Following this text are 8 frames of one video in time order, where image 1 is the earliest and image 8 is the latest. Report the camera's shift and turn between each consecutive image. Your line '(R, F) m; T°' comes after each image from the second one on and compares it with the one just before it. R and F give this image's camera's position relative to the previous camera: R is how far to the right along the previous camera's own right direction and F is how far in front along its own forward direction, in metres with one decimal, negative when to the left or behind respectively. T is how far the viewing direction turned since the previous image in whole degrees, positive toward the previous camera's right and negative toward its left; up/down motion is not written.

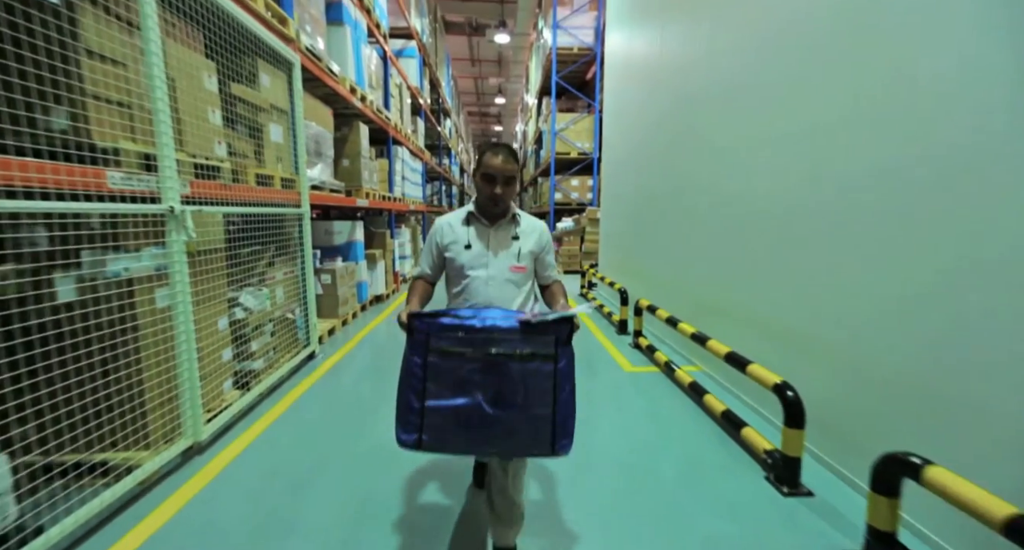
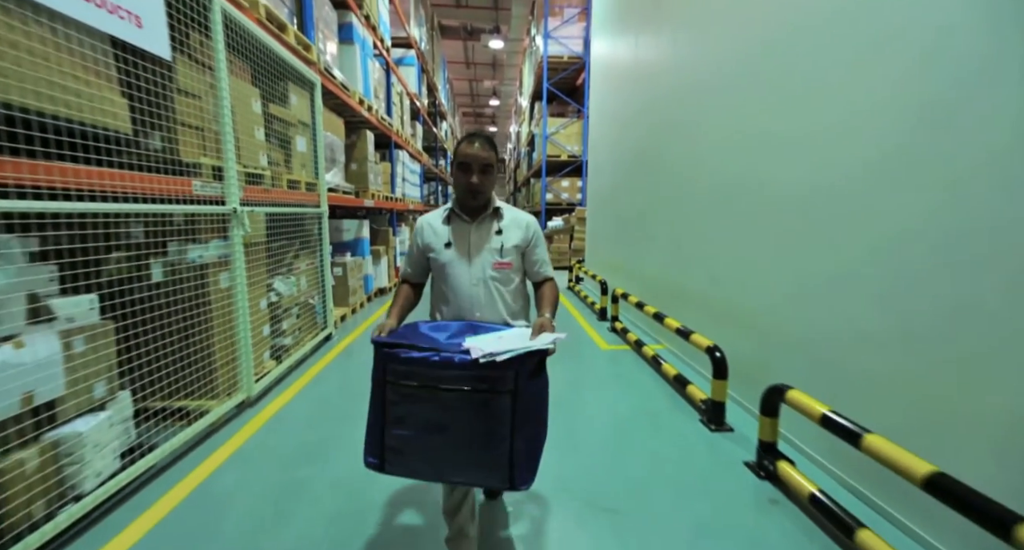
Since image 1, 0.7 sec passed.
(0.0, -0.6) m; +1°
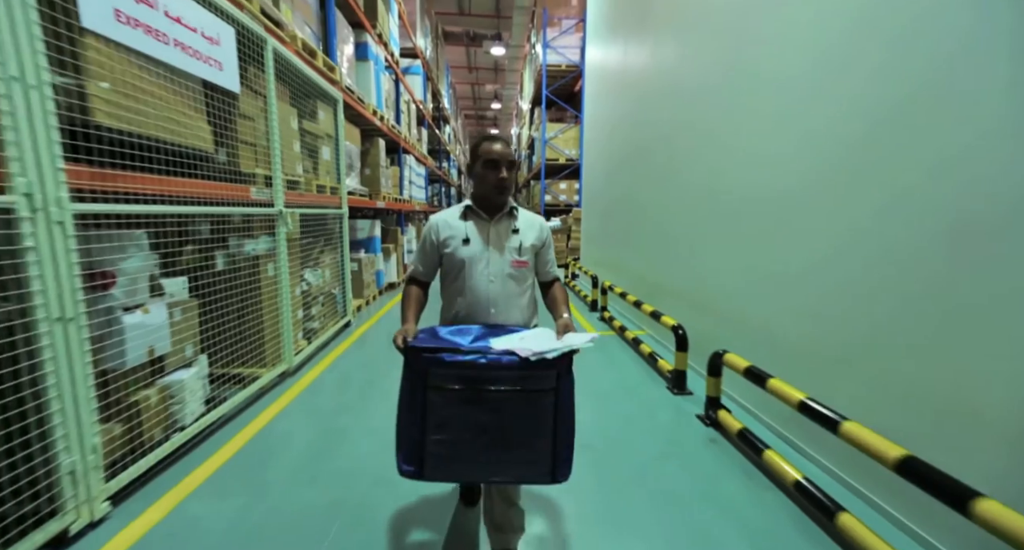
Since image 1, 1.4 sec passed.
(0.0, -0.6) m; 0°
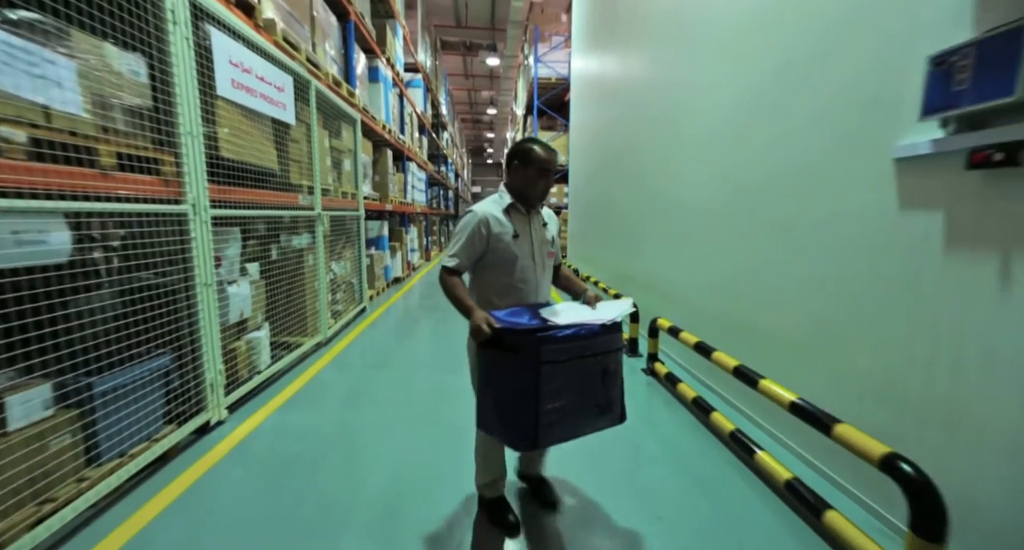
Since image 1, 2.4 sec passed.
(+0.1, -0.9) m; 0°
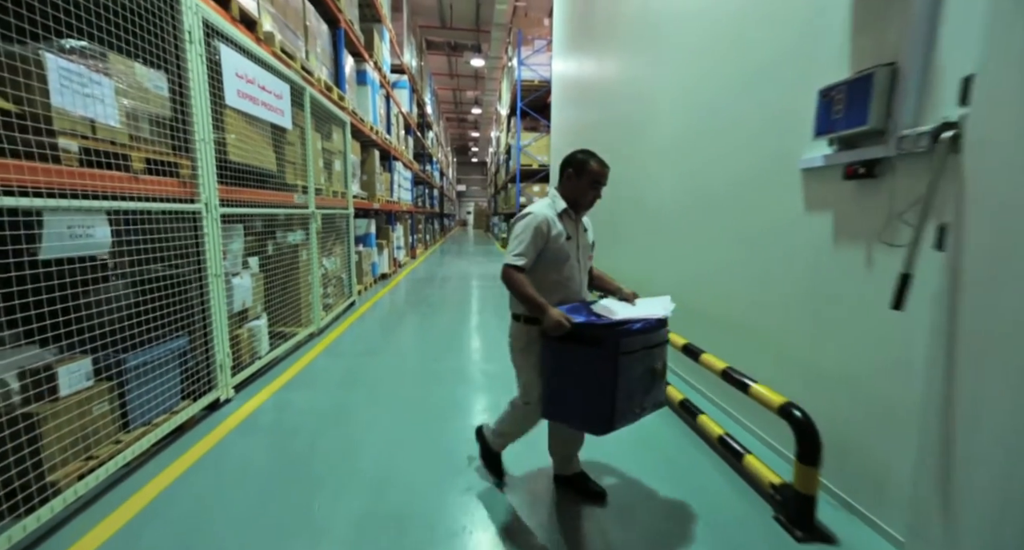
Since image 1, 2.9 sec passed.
(0.0, -0.3) m; +2°
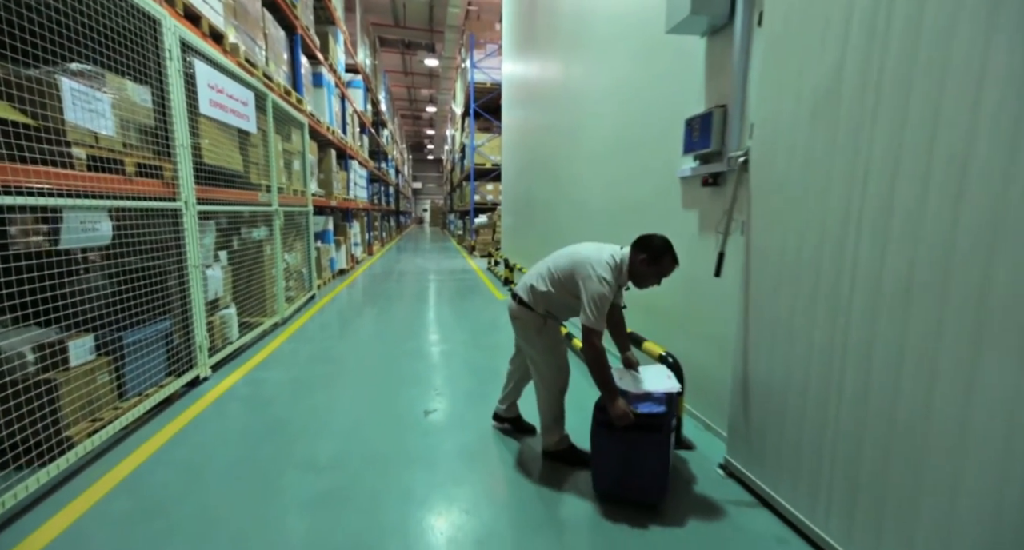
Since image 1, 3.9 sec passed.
(+0.1, -0.5) m; +5°
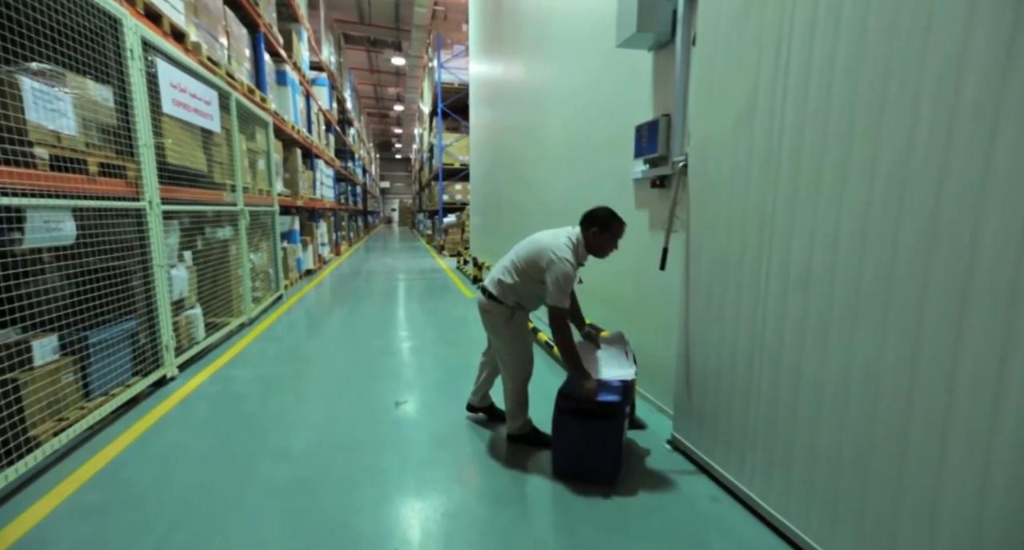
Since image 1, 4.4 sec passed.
(0.0, -0.1) m; +4°
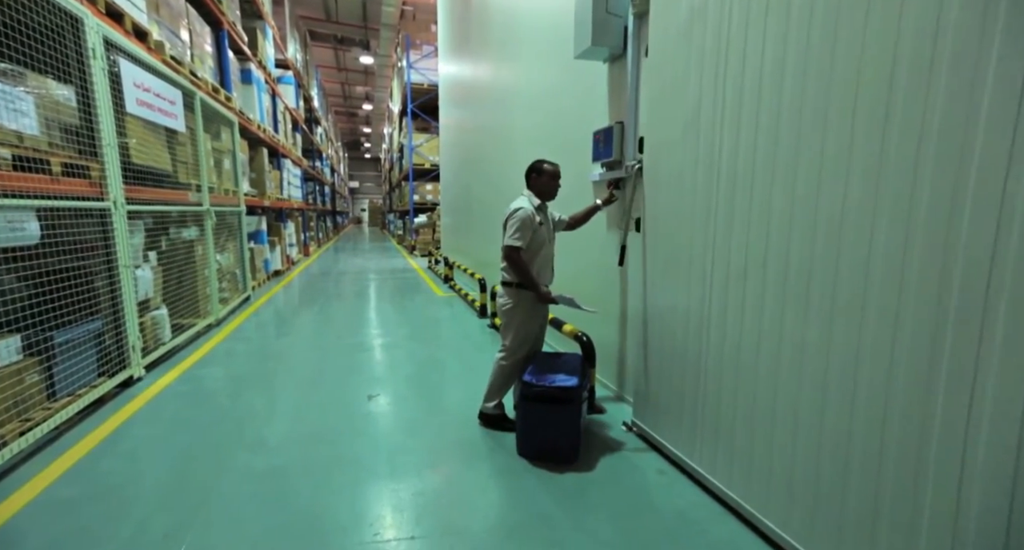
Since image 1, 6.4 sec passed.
(0.0, -0.1) m; +3°
